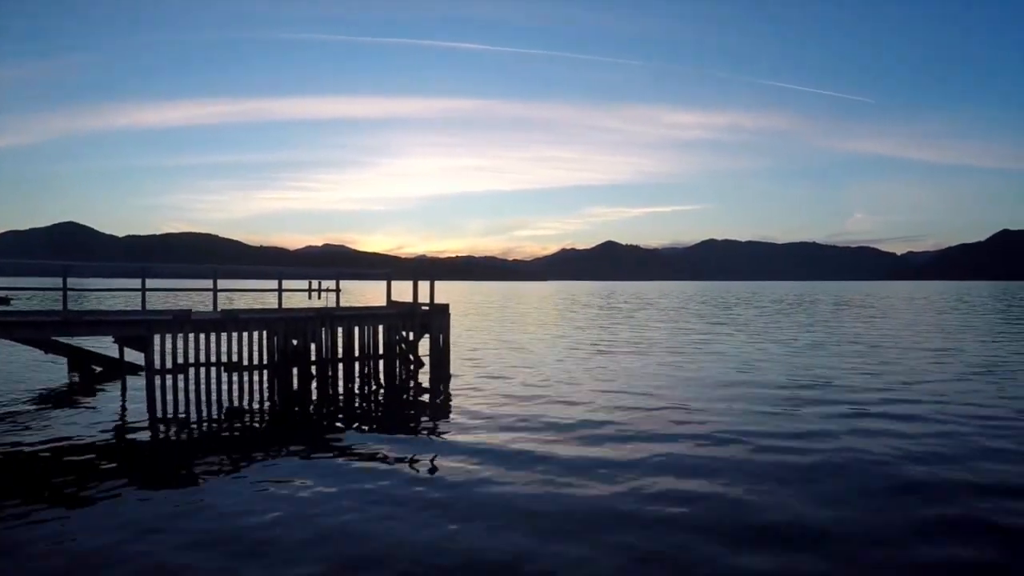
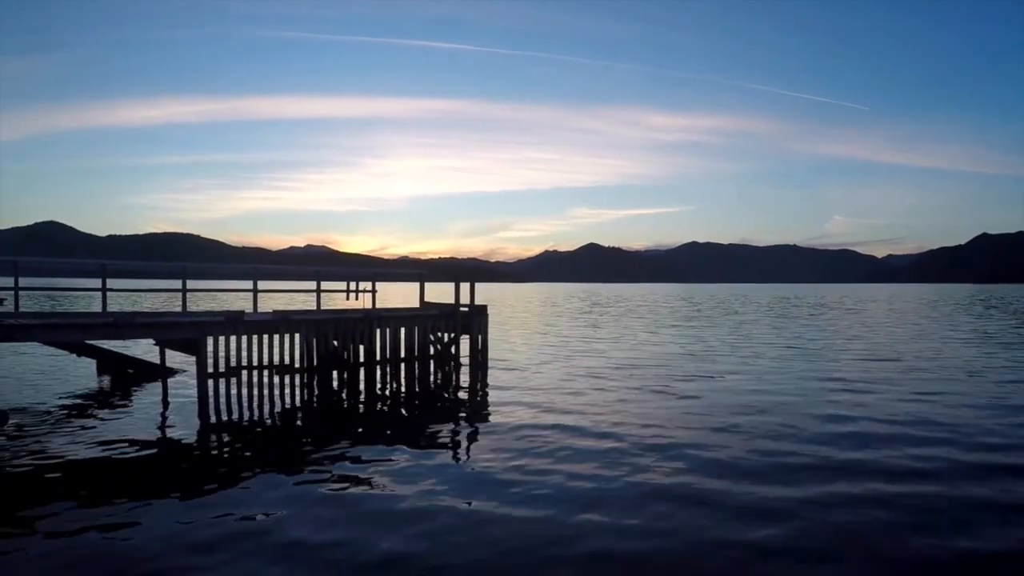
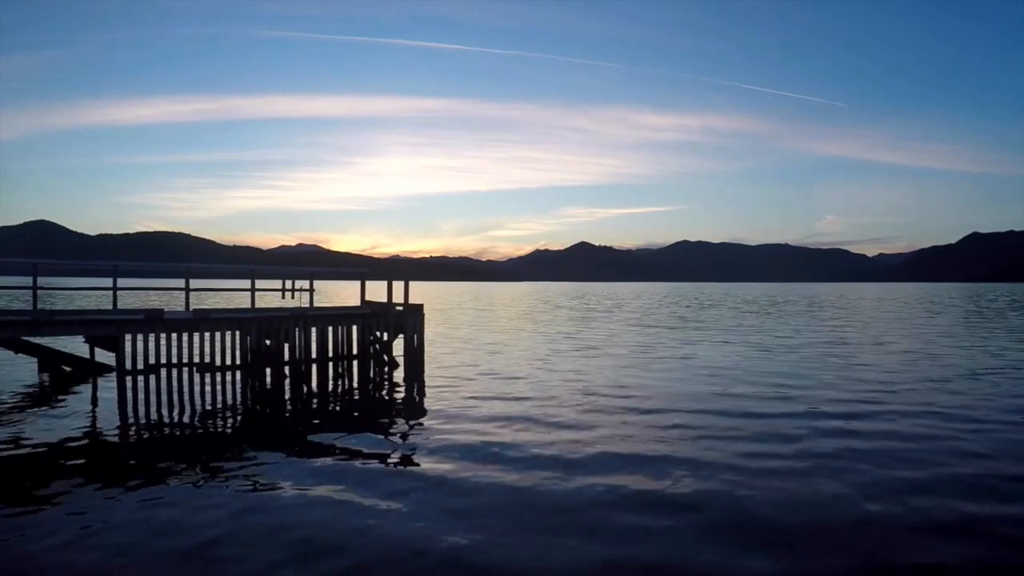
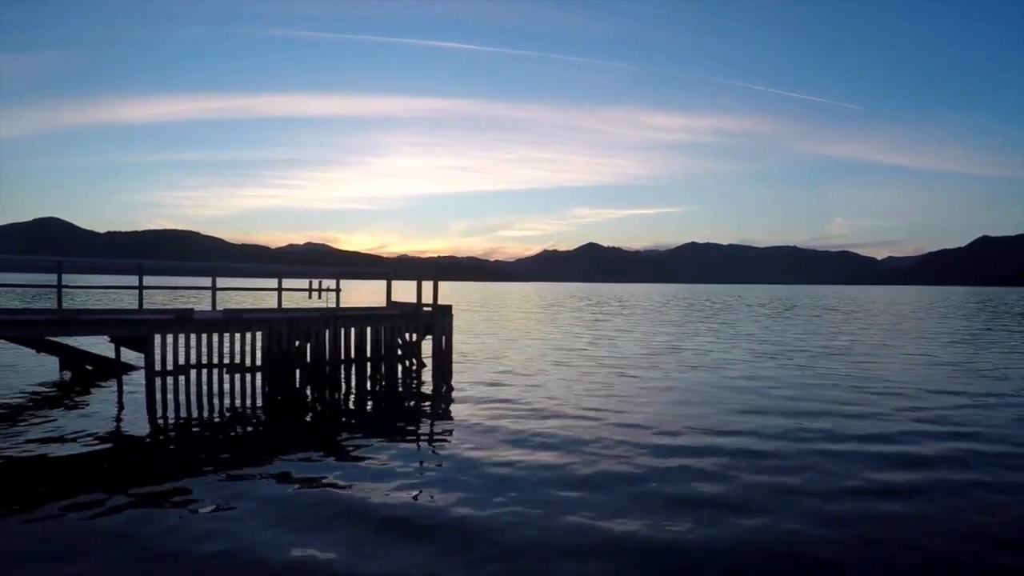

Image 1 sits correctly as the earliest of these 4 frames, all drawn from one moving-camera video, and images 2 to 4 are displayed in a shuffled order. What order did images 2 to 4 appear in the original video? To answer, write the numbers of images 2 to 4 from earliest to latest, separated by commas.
3, 4, 2
